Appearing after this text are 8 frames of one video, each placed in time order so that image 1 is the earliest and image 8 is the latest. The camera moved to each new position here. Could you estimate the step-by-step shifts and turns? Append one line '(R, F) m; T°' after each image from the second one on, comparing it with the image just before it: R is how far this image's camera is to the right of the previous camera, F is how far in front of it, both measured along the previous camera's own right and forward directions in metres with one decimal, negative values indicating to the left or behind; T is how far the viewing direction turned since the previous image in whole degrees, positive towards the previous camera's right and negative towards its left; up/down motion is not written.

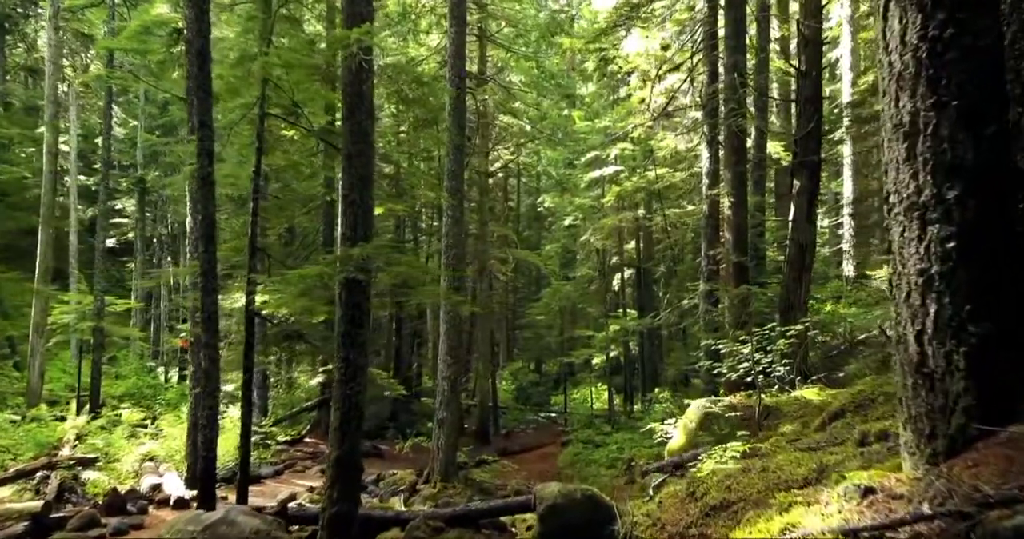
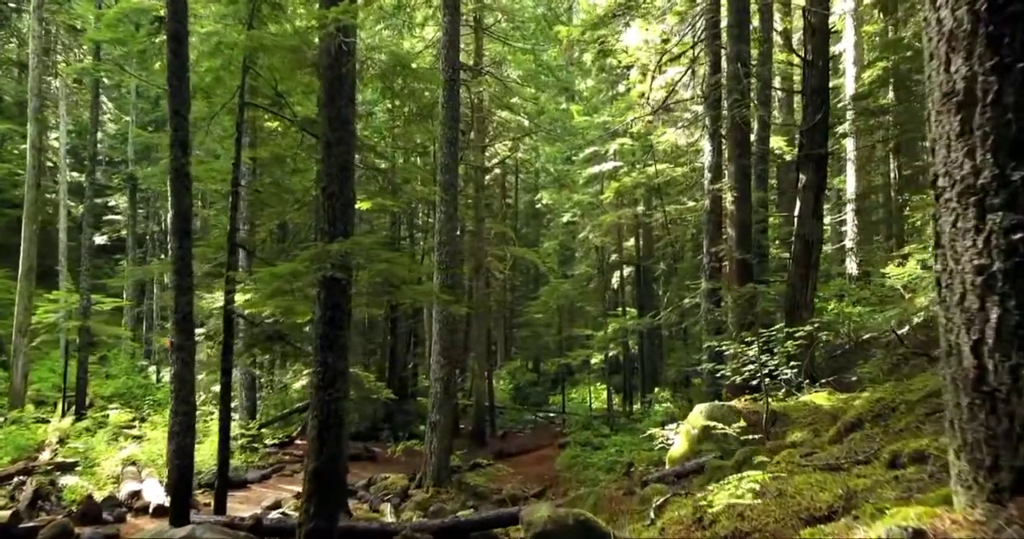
(+0.1, +0.5) m; 0°
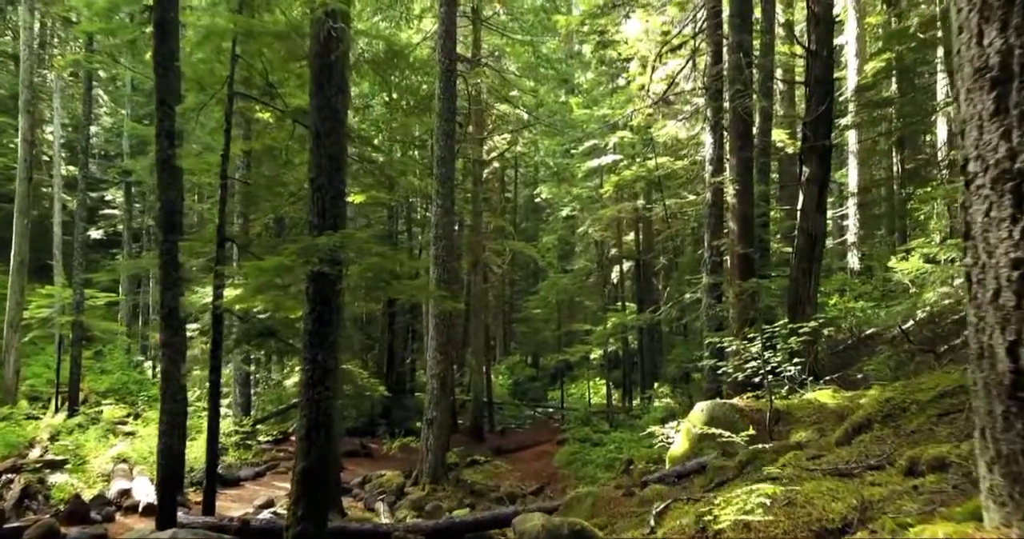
(0.0, +0.2) m; 0°
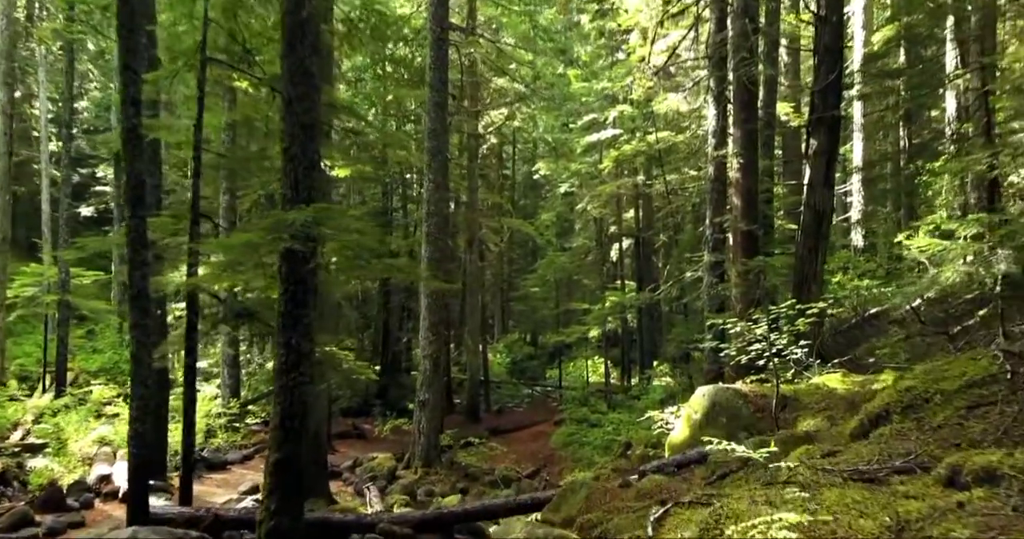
(+0.1, +0.5) m; 0°
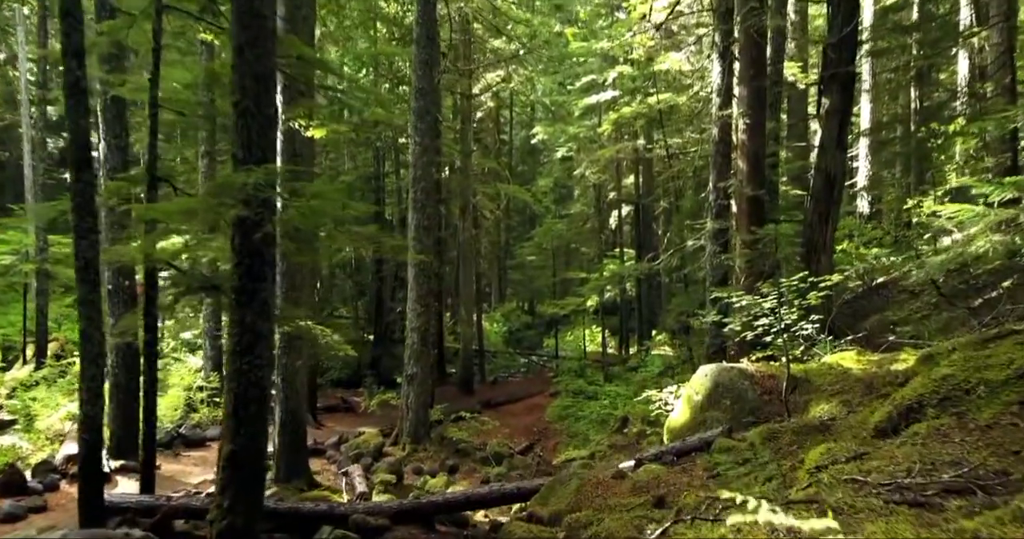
(+0.1, +0.7) m; 0°
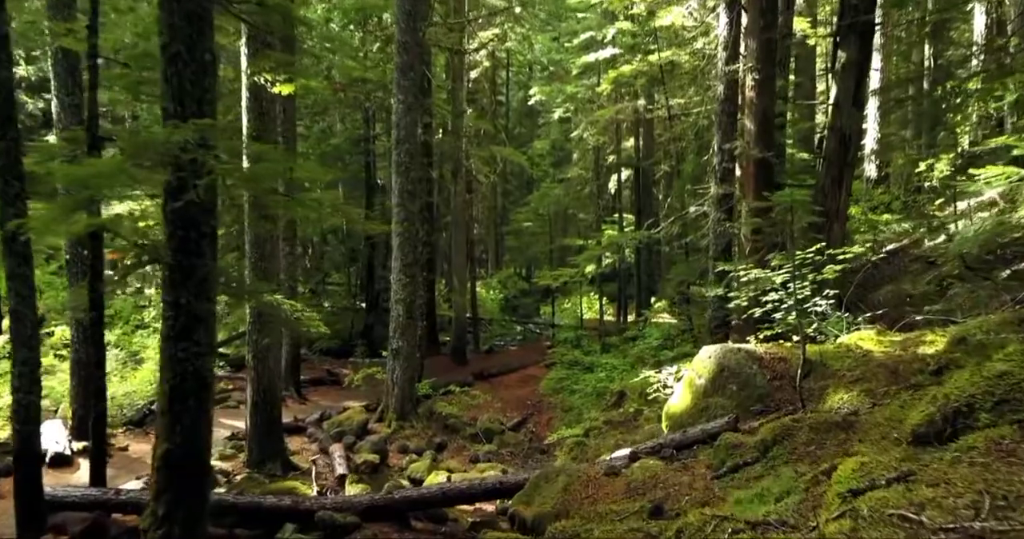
(+0.1, +0.7) m; 0°
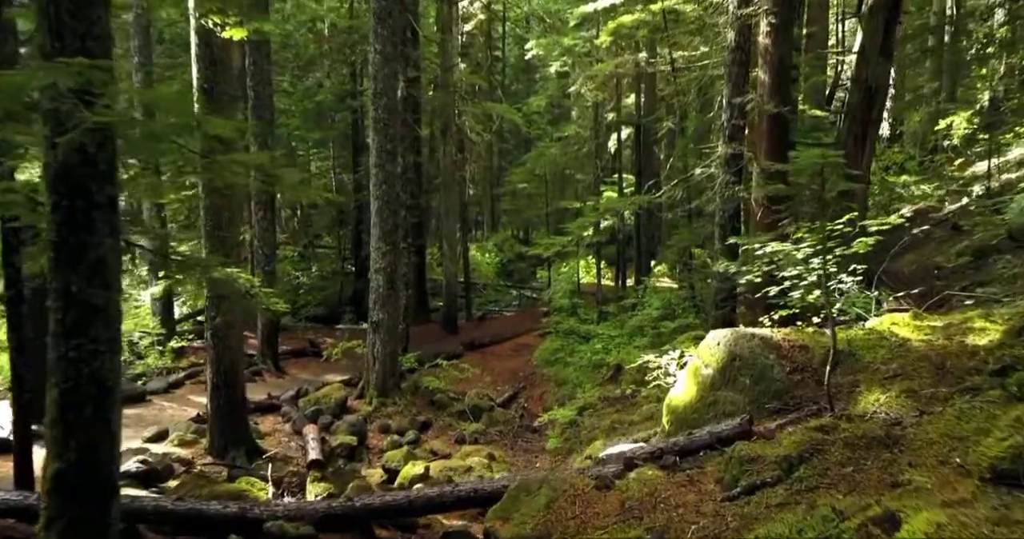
(+0.2, +0.9) m; 0°
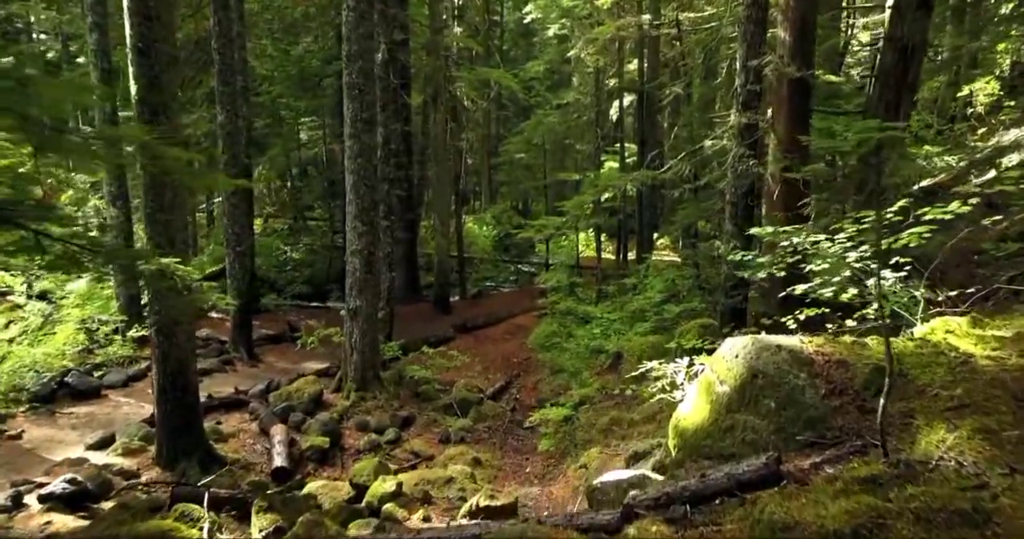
(+0.2, +1.0) m; 0°
